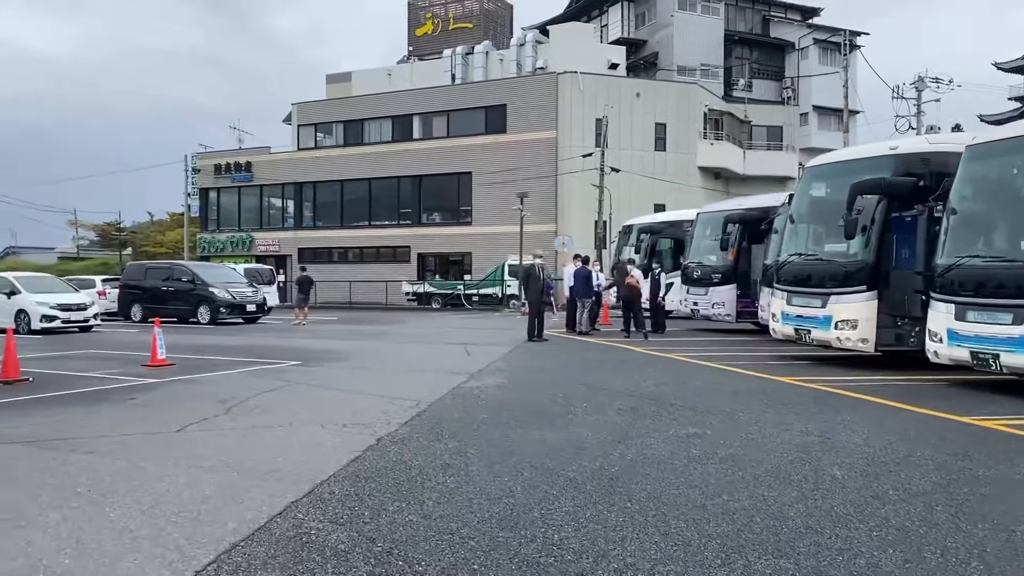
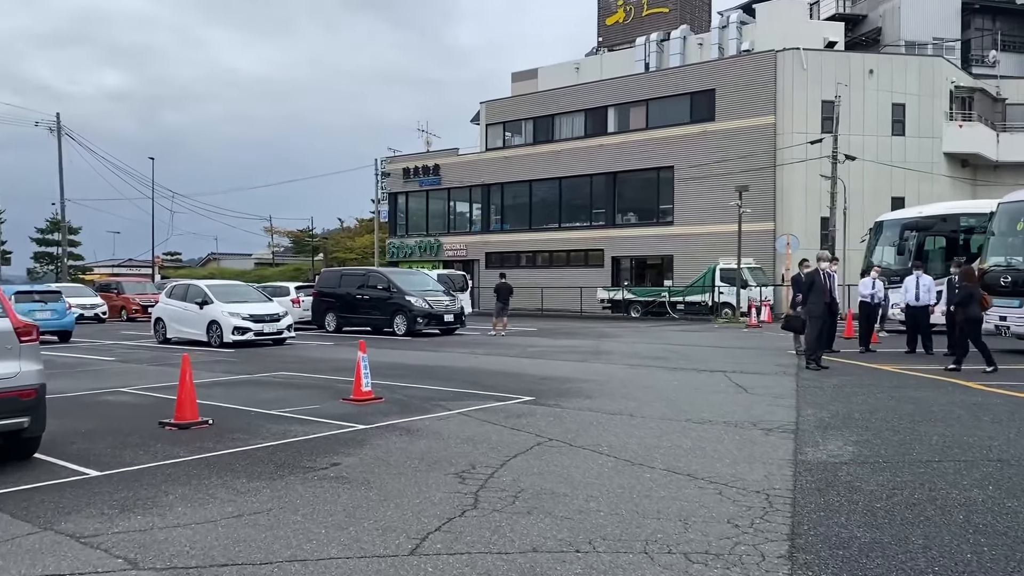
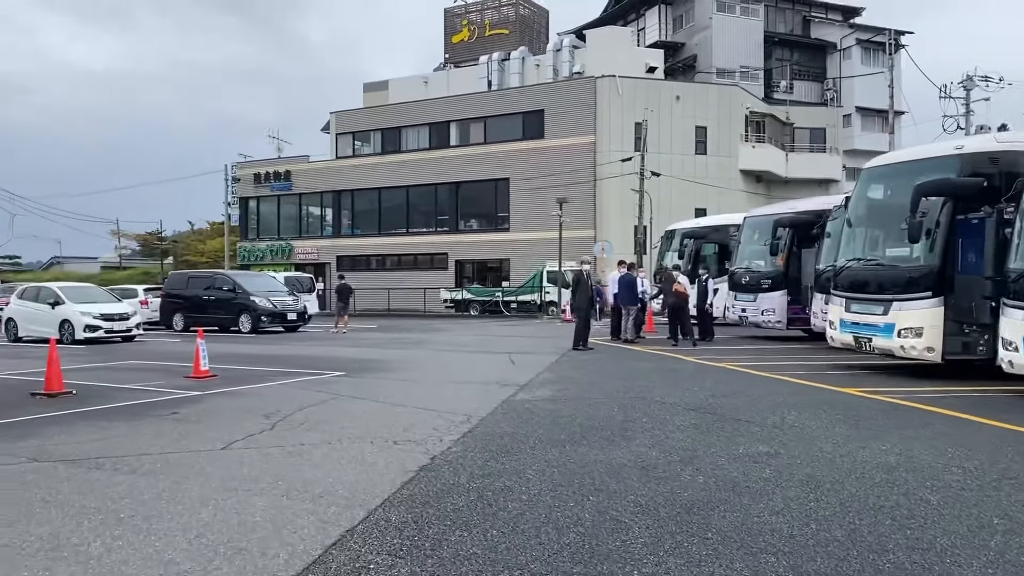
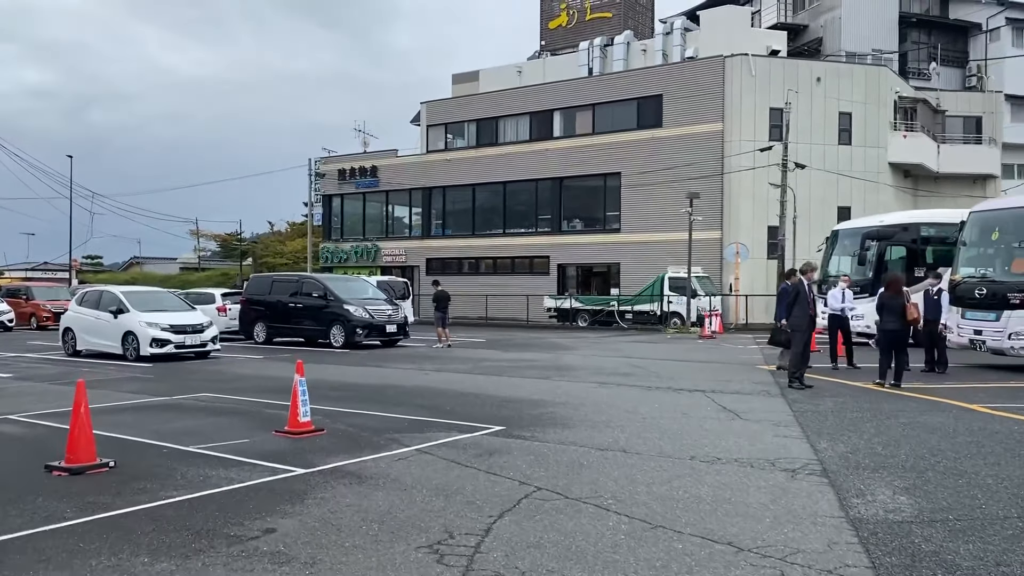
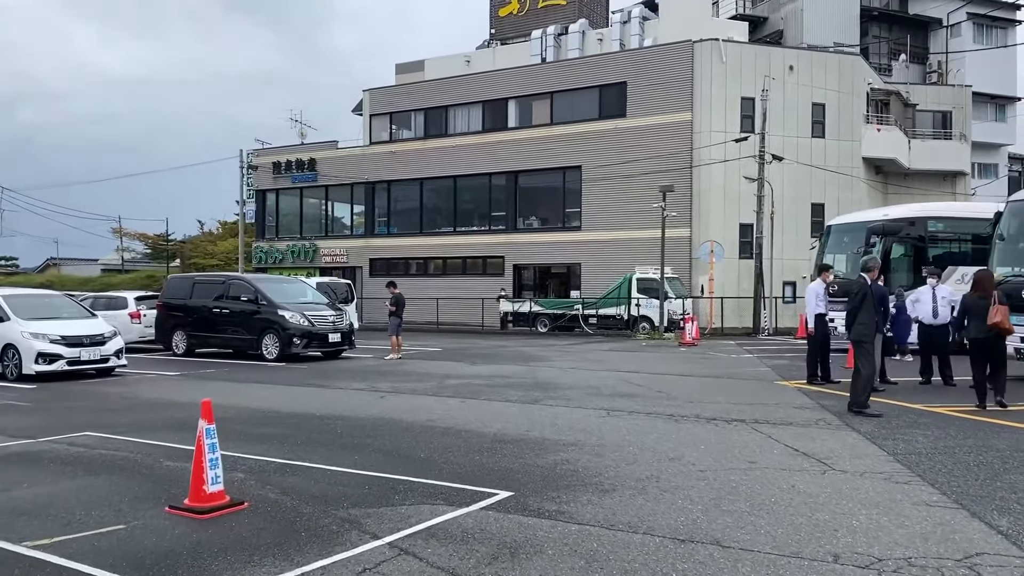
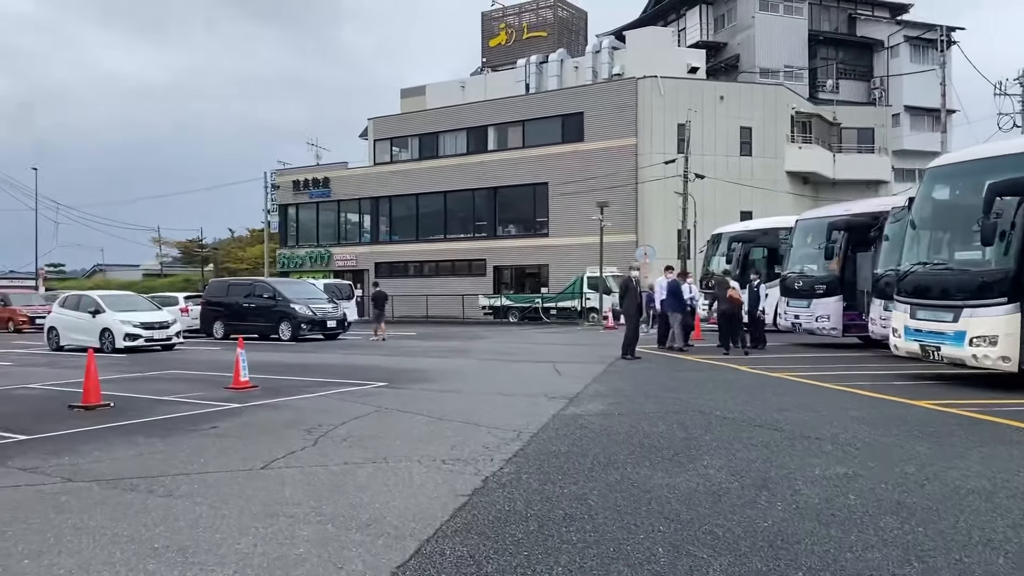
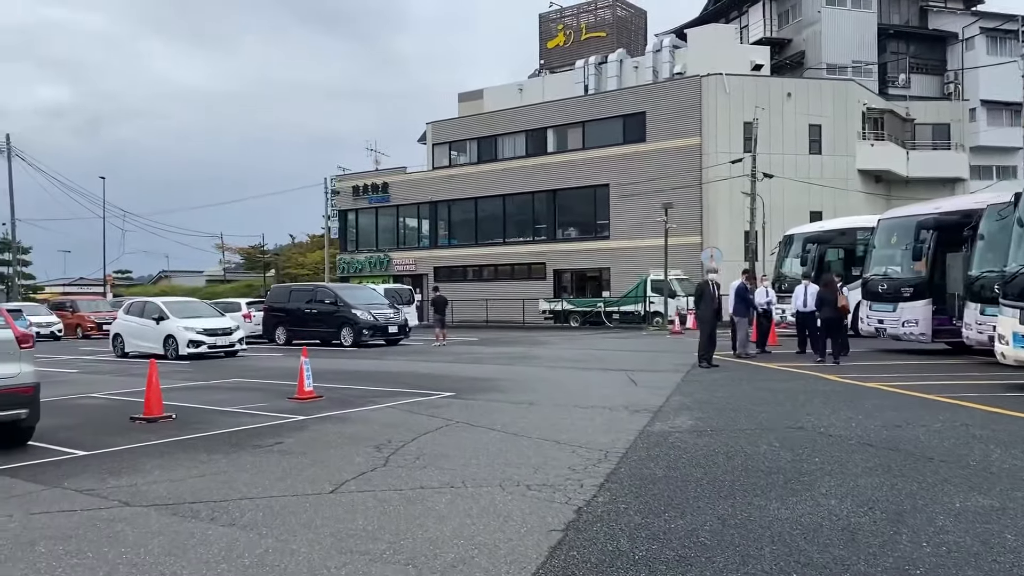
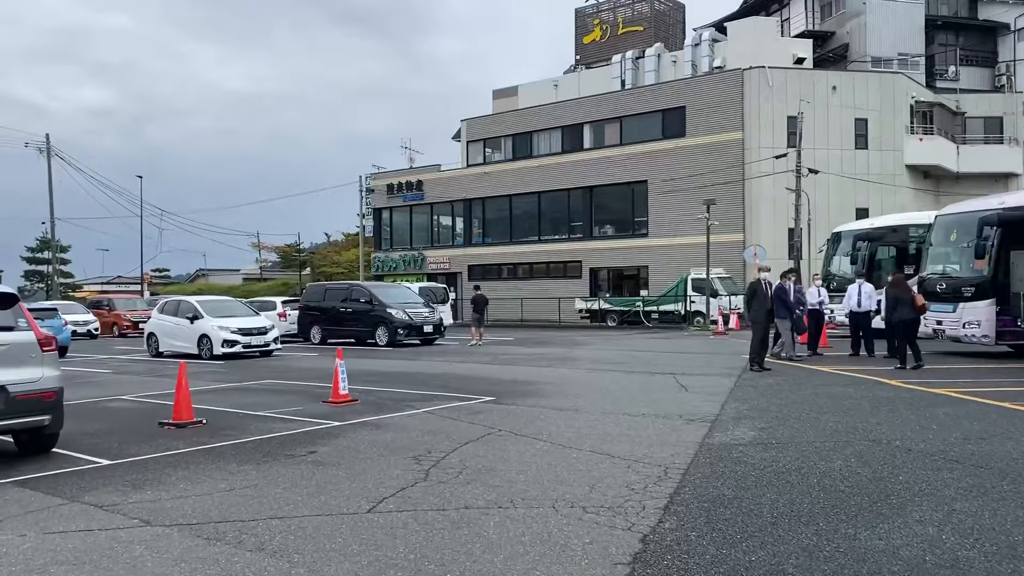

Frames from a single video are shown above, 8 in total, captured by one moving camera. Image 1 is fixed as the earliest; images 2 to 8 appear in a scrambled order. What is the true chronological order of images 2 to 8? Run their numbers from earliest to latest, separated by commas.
3, 6, 7, 8, 2, 4, 5
